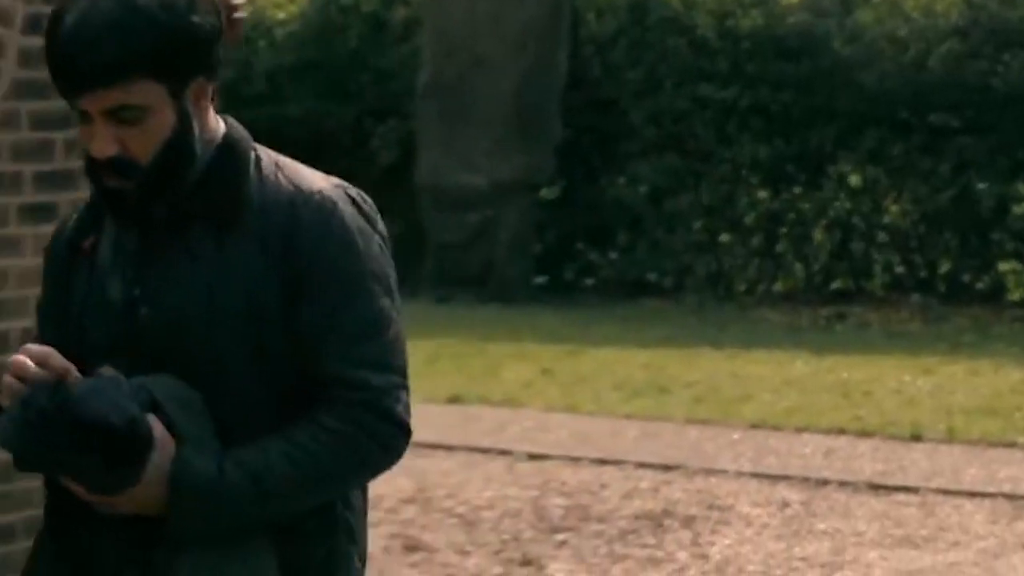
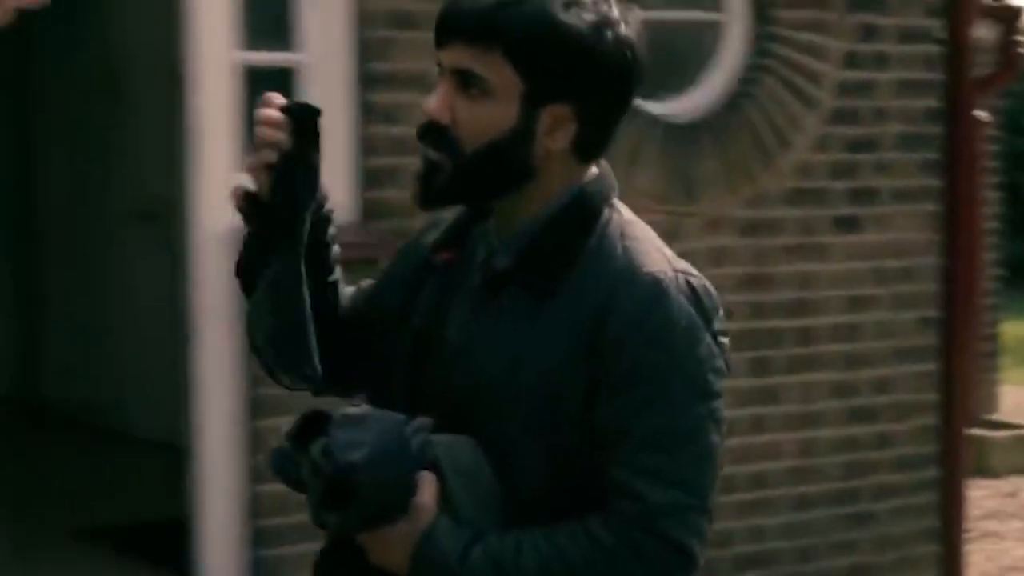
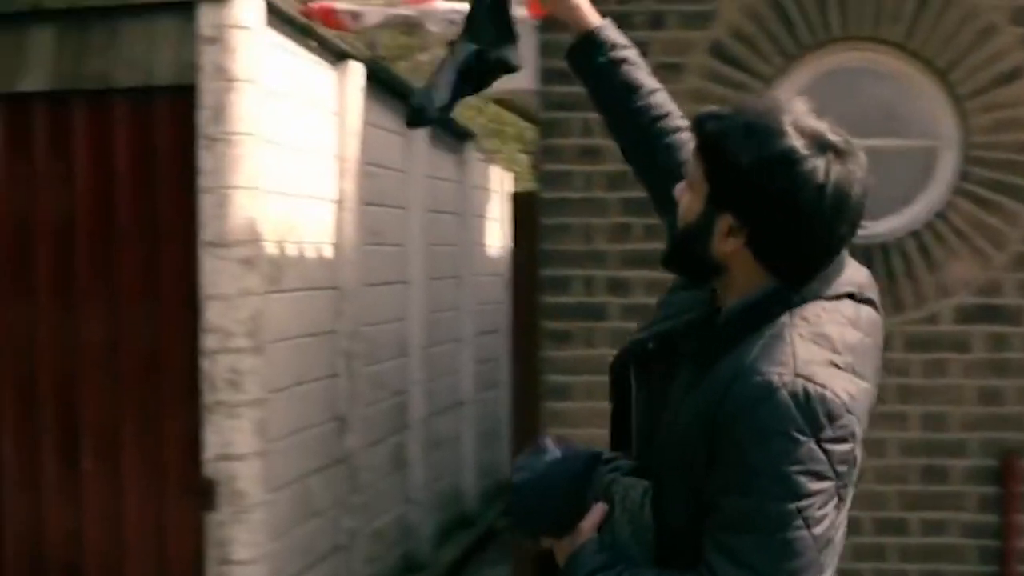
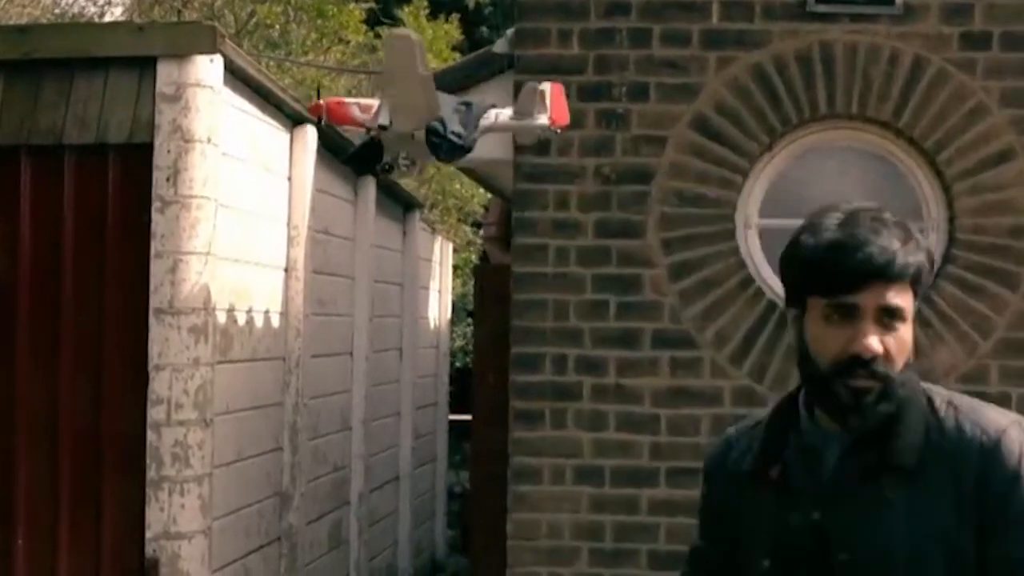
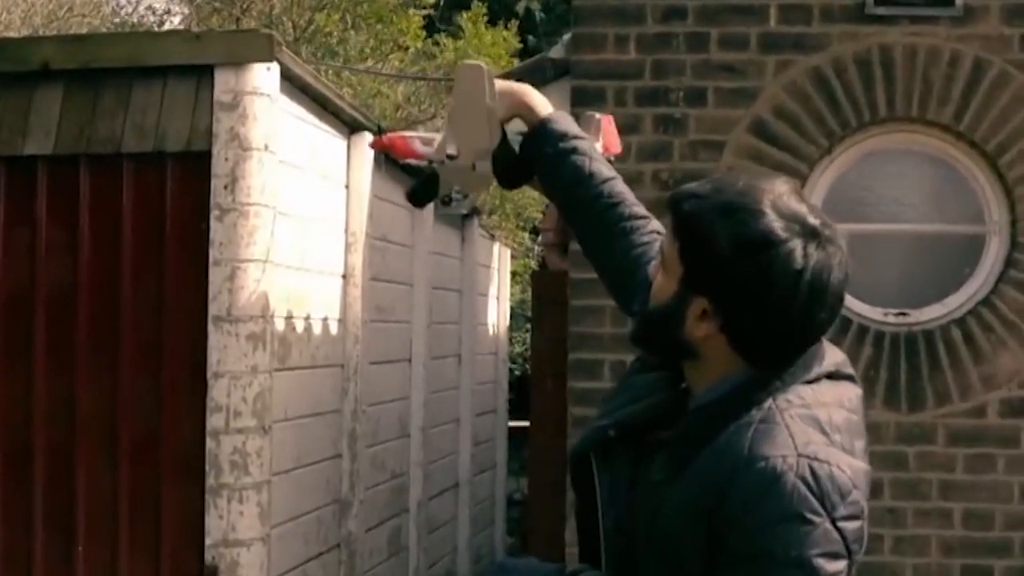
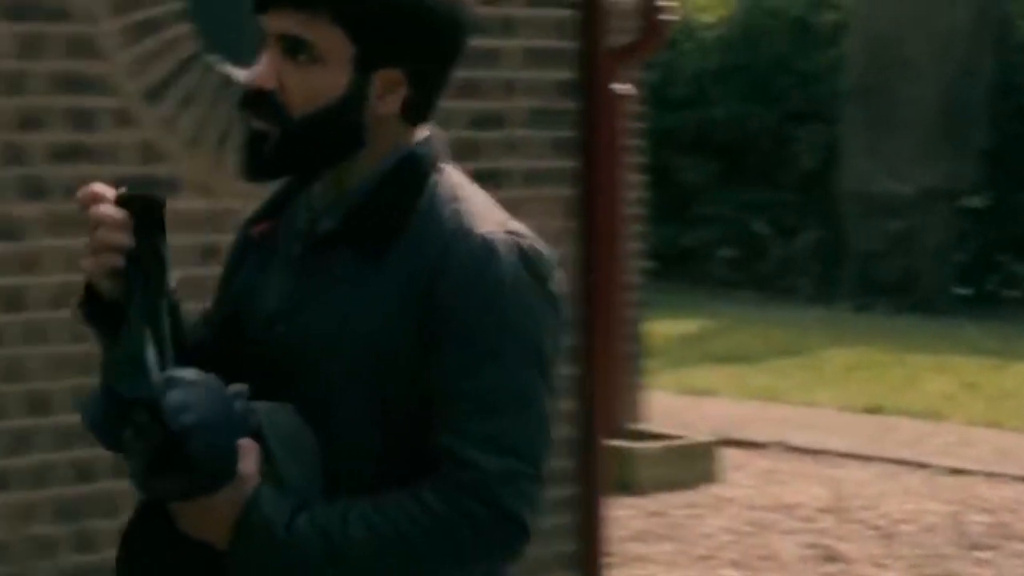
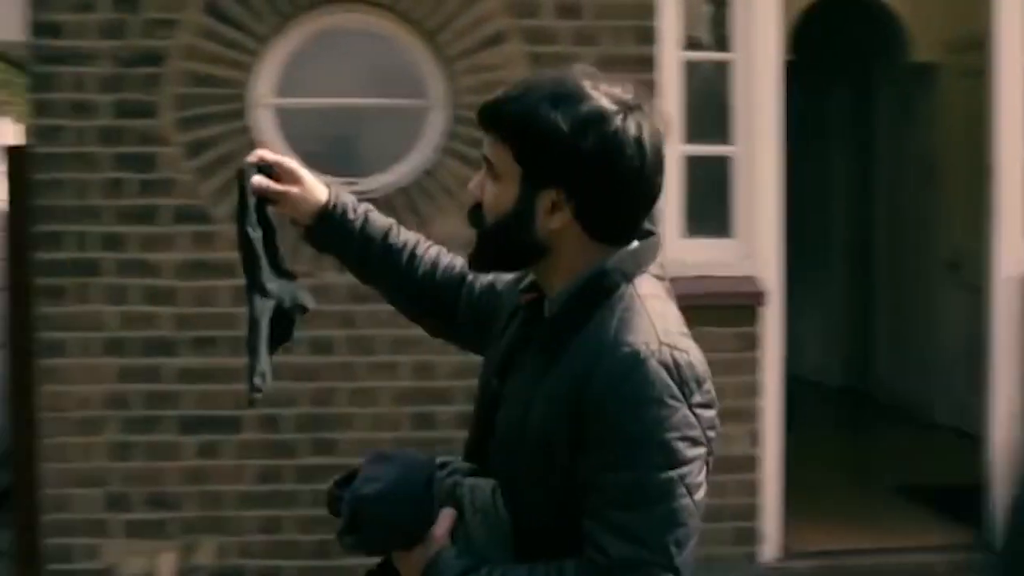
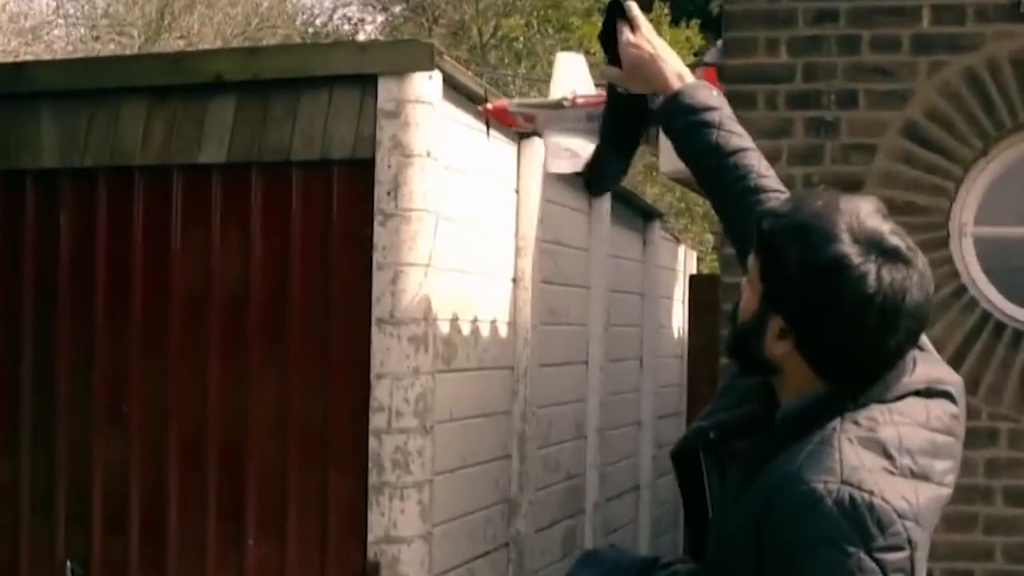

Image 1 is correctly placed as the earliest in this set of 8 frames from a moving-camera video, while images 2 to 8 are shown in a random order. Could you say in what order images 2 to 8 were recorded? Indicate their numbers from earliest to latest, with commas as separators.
6, 2, 7, 3, 8, 5, 4
